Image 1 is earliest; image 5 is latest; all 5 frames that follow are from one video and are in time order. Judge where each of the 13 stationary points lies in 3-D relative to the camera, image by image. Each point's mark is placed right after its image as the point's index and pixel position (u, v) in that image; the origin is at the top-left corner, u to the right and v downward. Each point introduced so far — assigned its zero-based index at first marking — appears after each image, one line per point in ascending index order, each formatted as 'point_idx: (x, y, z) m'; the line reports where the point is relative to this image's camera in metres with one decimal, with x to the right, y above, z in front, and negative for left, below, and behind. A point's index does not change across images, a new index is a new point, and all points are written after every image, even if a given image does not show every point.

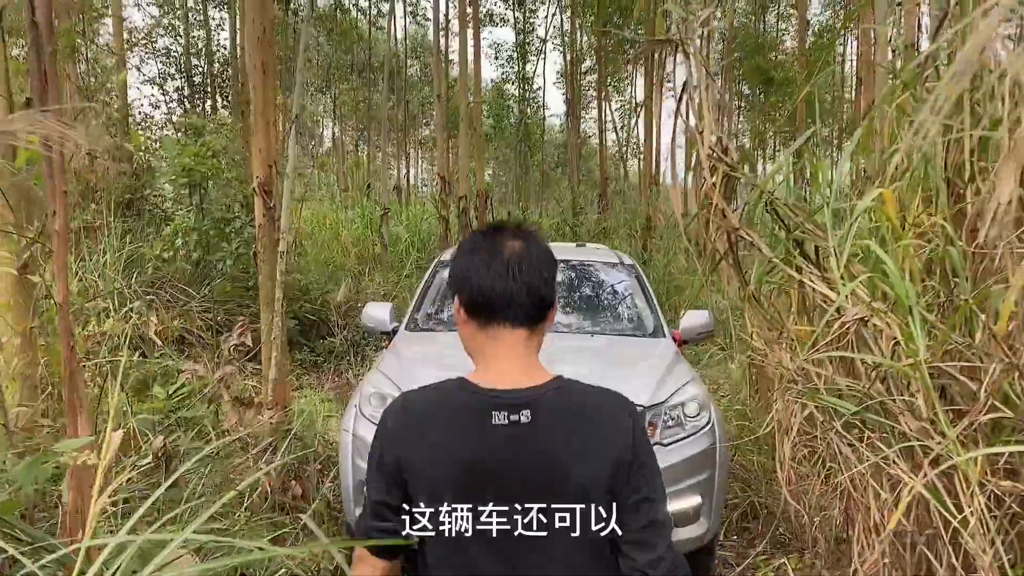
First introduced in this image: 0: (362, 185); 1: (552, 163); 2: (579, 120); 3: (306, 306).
0: (-3.3, +2.3, +15.3) m
1: (+0.9, +3.1, +17.9) m
2: (+1.4, +3.8, +15.5) m
3: (-2.3, -0.2, +7.8) m
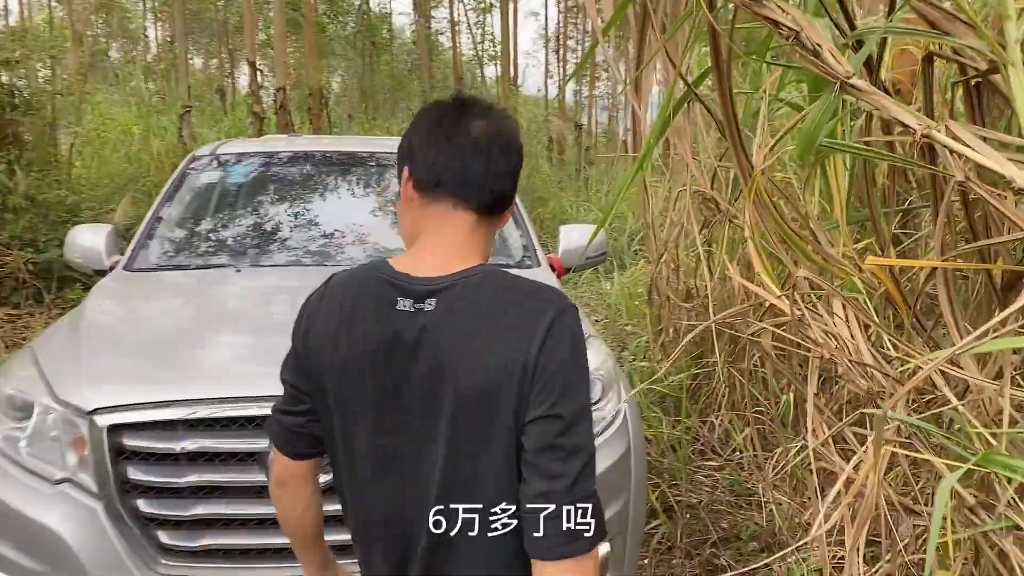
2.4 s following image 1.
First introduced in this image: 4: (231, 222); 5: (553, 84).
0: (-6.3, +3.8, +12.8) m
1: (-2.7, +5.1, +16.0) m
2: (-1.7, +5.5, +13.7) m
3: (-3.8, +0.5, +6.0) m
4: (-1.3, +0.3, +3.2) m
5: (+0.8, +4.5, +15.2) m
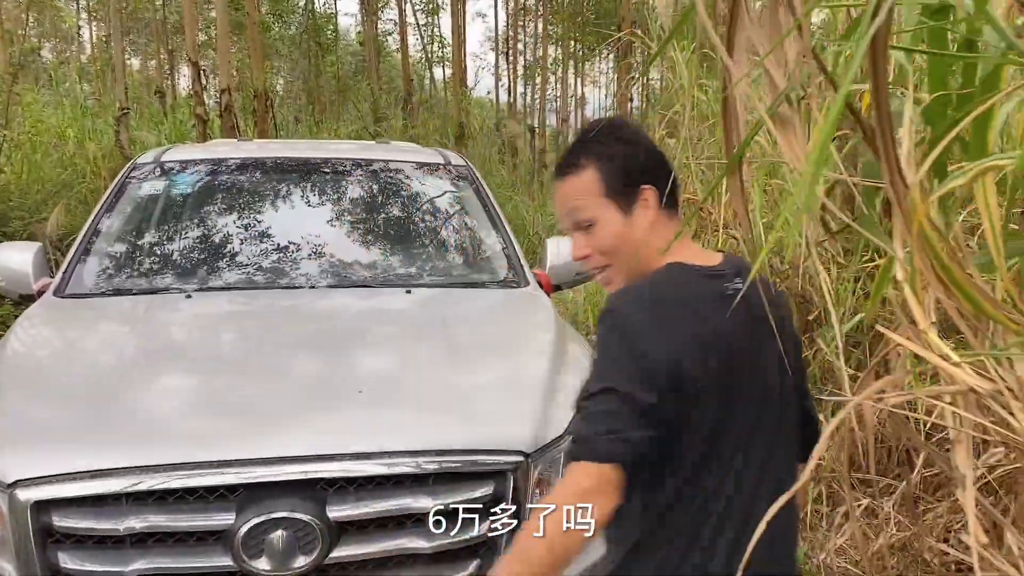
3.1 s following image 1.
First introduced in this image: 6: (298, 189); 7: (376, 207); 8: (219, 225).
0: (-7.1, +3.6, +12.1) m
1: (-3.7, +5.0, +15.6) m
2: (-2.6, +5.3, +13.4) m
3: (-4.1, +0.3, +5.5) m
4: (-1.4, +0.2, +2.9) m
5: (-0.2, +4.4, +15.0) m
6: (-1.0, +0.4, +3.2) m
7: (-0.6, +0.4, +3.2) m
8: (-1.3, +0.3, +3.0) m
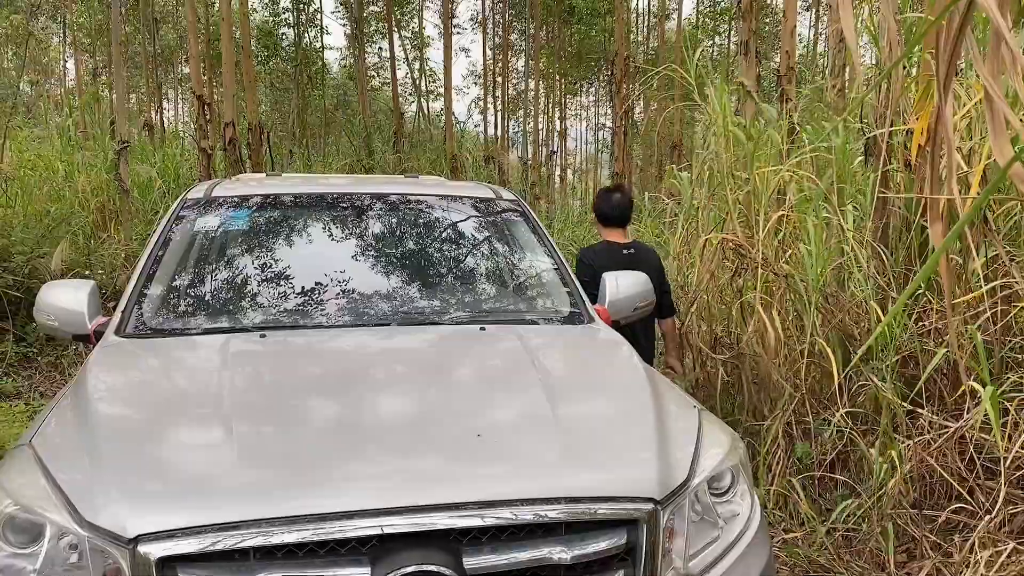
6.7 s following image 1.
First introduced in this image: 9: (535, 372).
0: (-7.2, +3.0, +12.1) m
1: (-3.9, +4.2, +15.7) m
2: (-2.8, +4.7, +13.5) m
3: (-4.0, +0.1, +5.4) m
4: (-1.2, +0.1, +2.9) m
5: (-0.3, +3.7, +15.2) m
6: (-0.8, +0.3, +3.1) m
7: (-0.5, +0.2, +3.2) m
8: (-1.1, +0.1, +2.9) m
9: (0.0, -0.3, +1.9) m
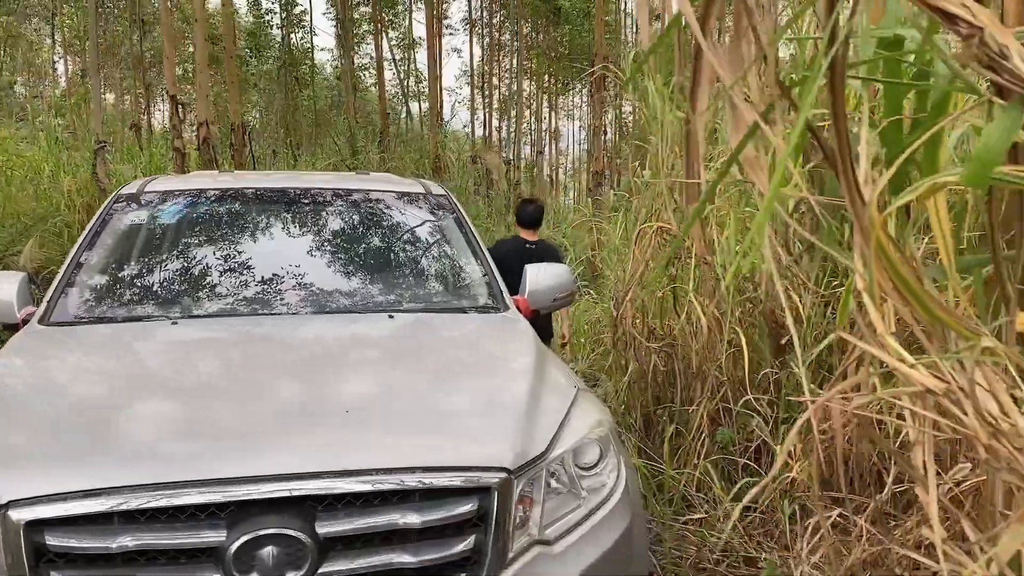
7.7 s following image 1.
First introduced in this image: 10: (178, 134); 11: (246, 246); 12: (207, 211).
0: (-7.5, +3.0, +12.1) m
1: (-4.2, +4.2, +15.7) m
2: (-3.1, +4.7, +13.6) m
3: (-4.3, +0.1, +5.4) m
4: (-1.5, +0.1, +2.9) m
5: (-0.7, +3.7, +15.3) m
6: (-1.1, +0.3, +3.2) m
7: (-0.7, +0.2, +3.2) m
8: (-1.3, +0.1, +3.0) m
9: (-0.2, -0.2, +2.0) m
10: (-3.9, +1.8, +8.0) m
11: (-1.2, +0.2, +3.1) m
12: (-1.4, +0.4, +3.2) m
